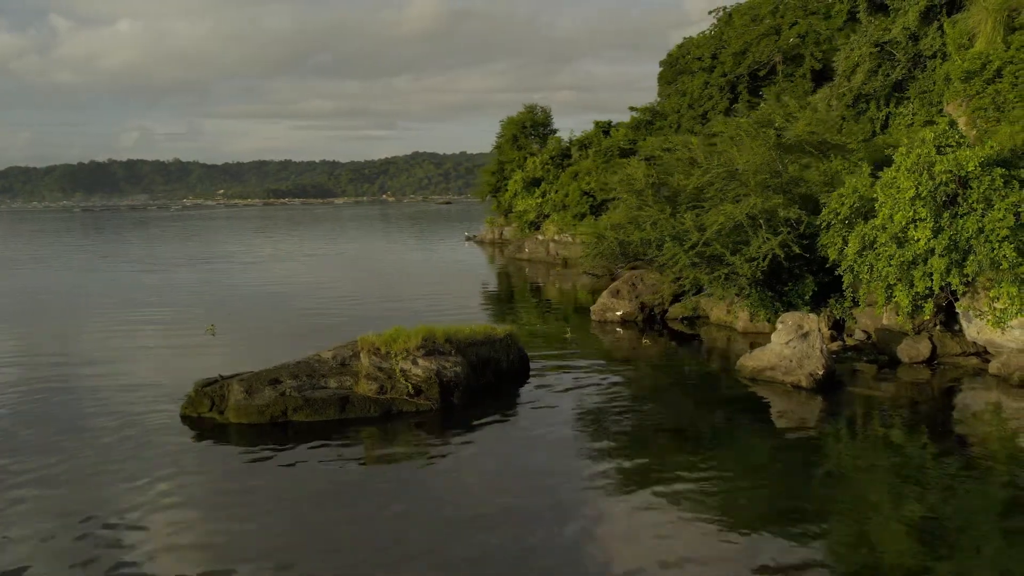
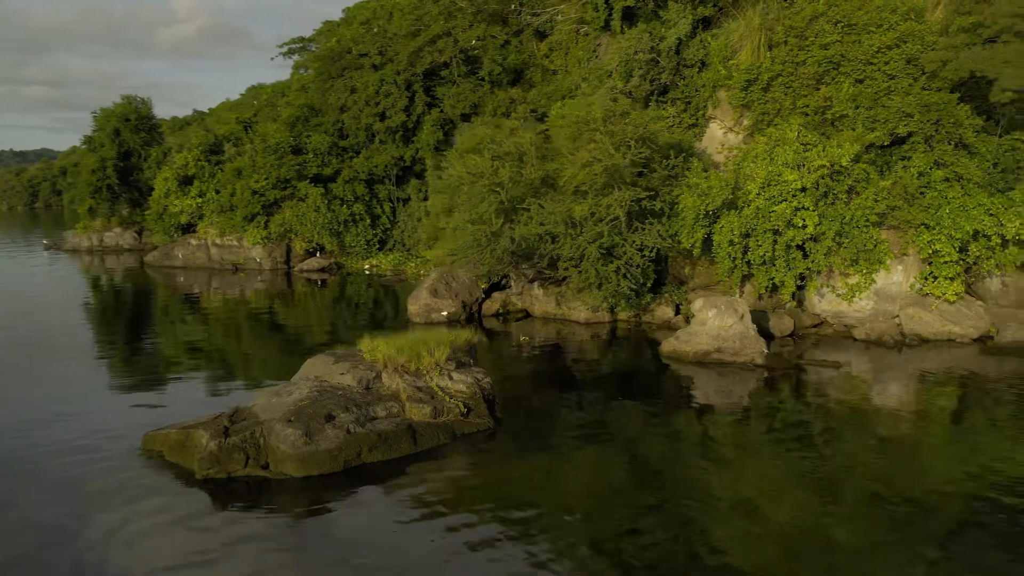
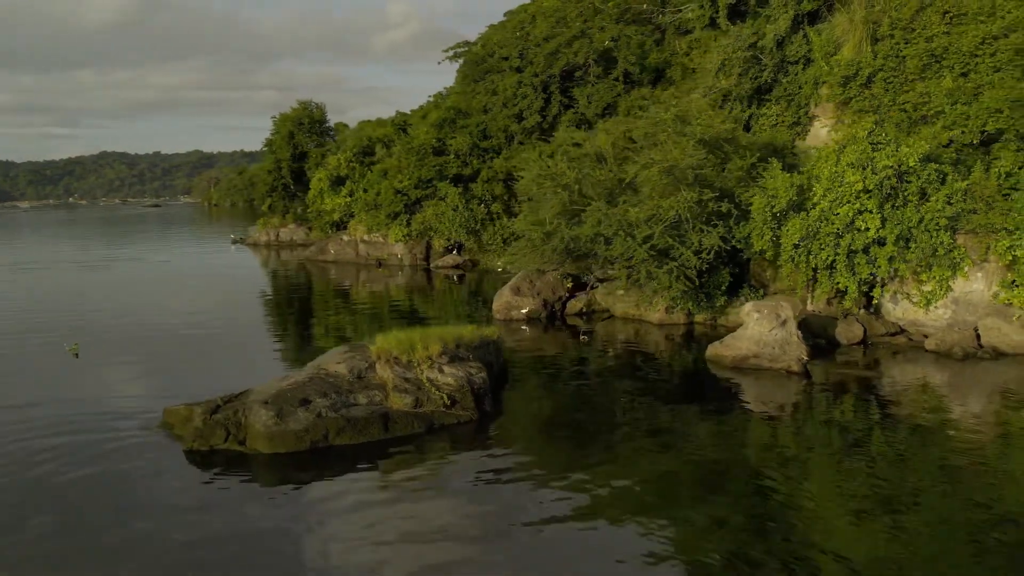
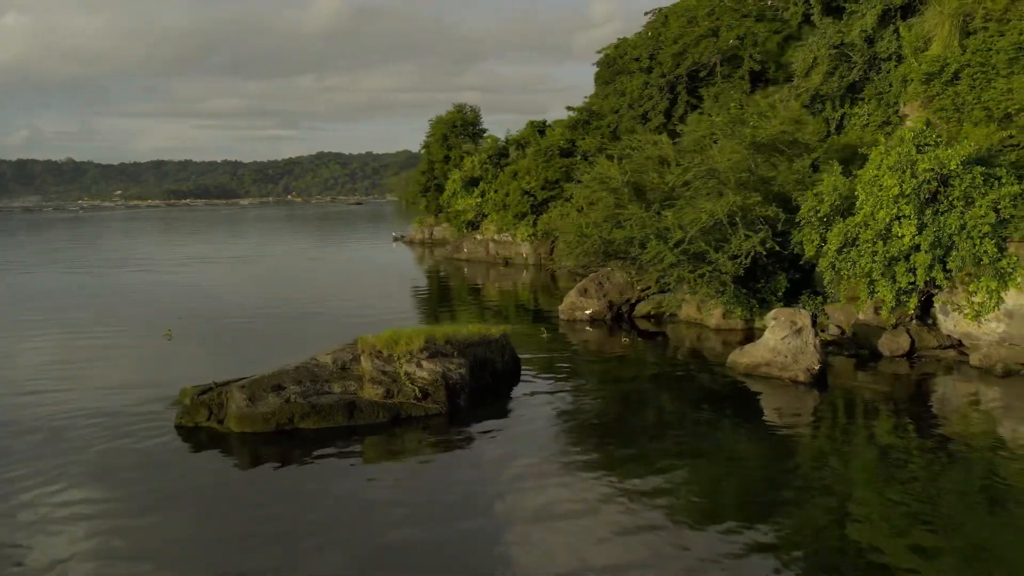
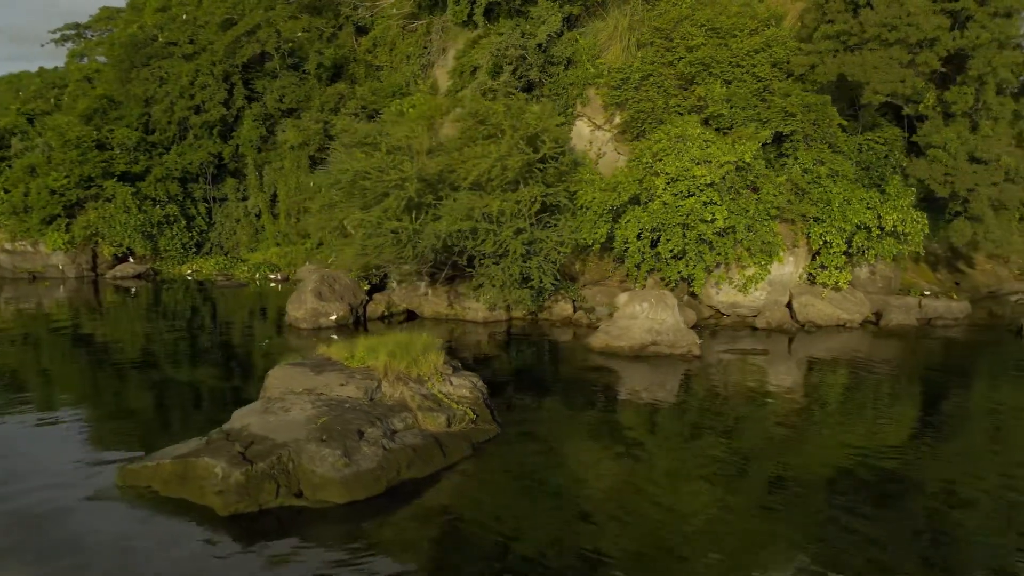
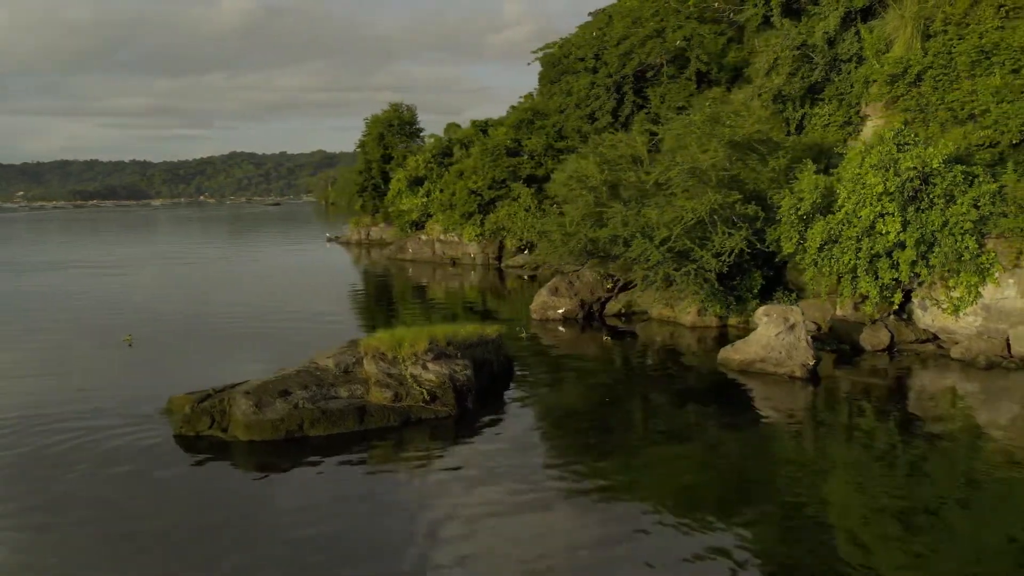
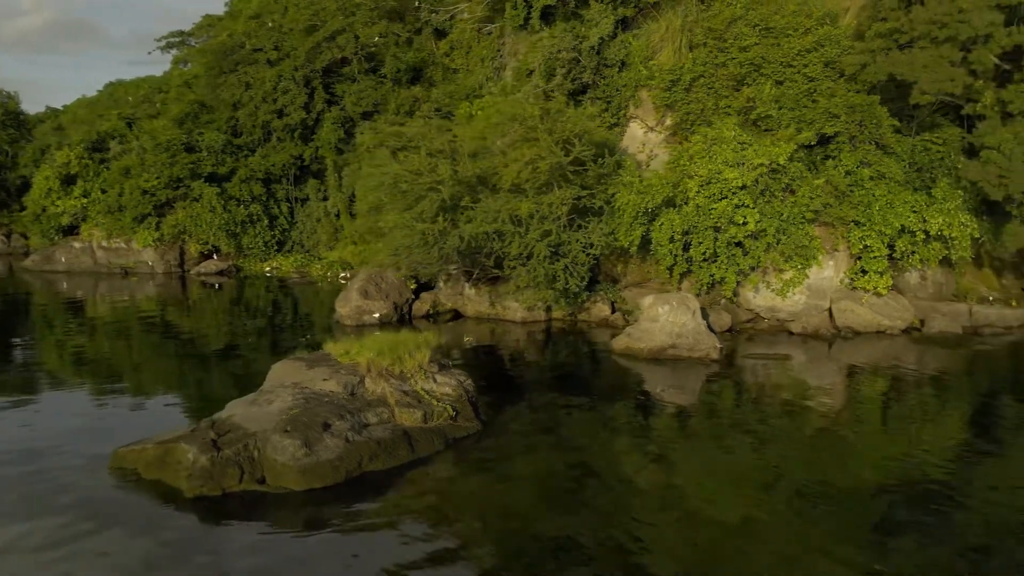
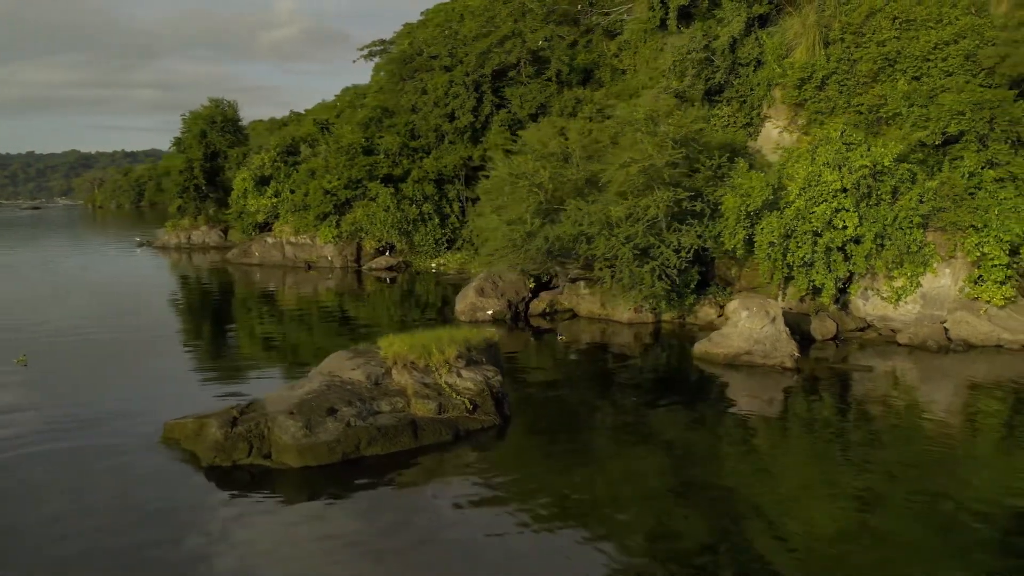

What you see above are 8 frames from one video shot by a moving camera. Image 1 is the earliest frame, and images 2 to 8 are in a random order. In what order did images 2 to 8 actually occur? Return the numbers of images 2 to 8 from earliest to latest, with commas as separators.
4, 6, 3, 8, 2, 7, 5
